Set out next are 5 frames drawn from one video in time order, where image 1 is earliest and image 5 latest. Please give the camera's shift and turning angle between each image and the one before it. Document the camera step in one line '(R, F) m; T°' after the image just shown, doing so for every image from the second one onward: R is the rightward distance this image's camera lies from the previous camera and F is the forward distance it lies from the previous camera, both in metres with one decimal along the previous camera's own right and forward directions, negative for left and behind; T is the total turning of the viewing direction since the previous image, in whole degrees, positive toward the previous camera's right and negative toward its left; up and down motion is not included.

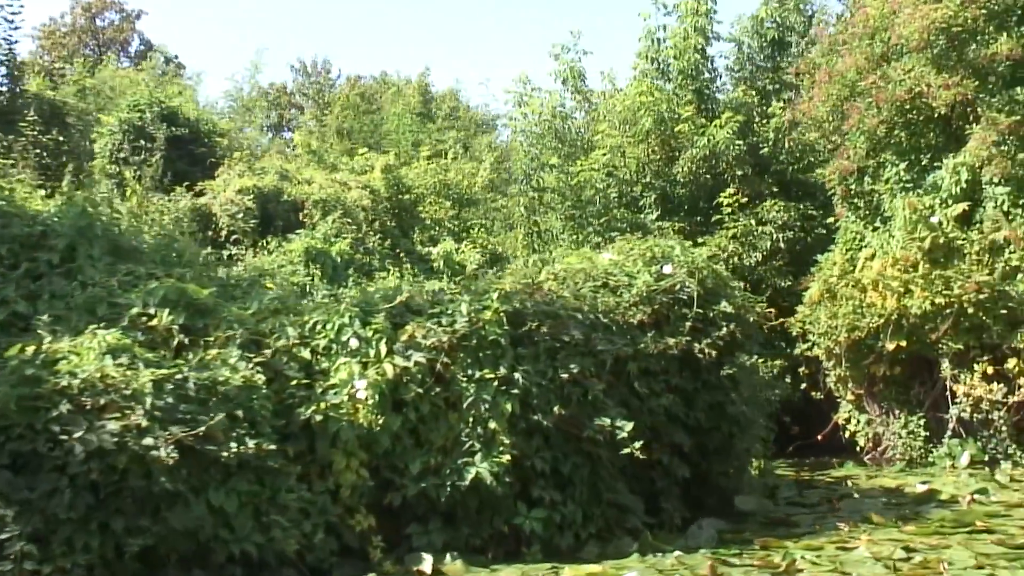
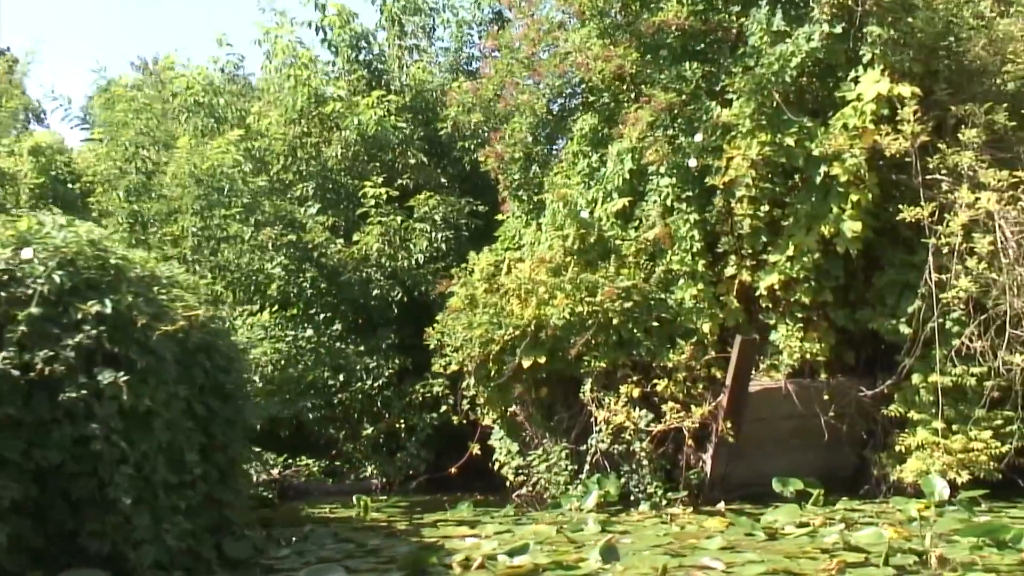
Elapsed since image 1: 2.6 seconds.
(+1.9, +1.2) m; +5°
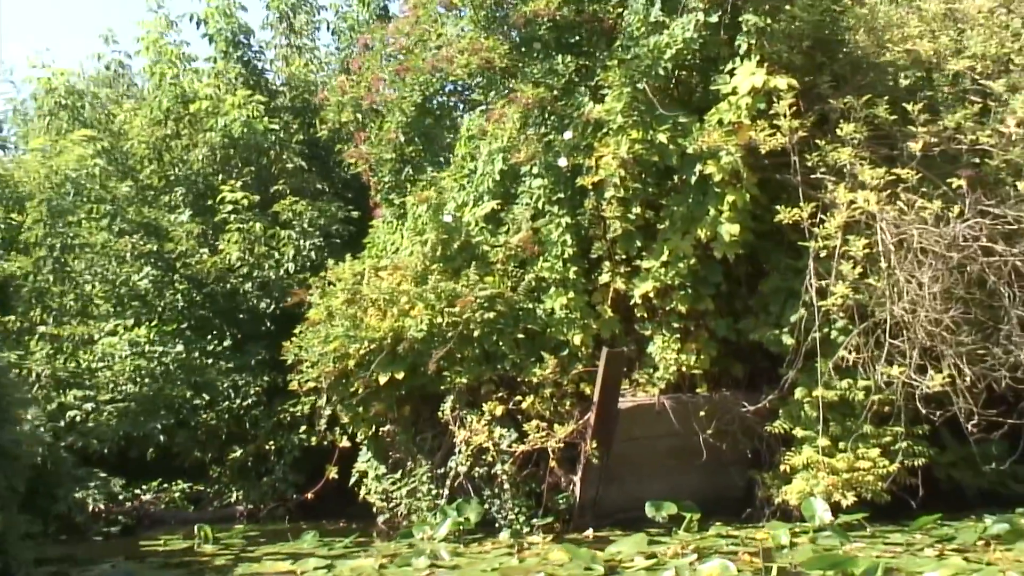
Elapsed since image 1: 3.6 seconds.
(+0.7, +0.5) m; +1°
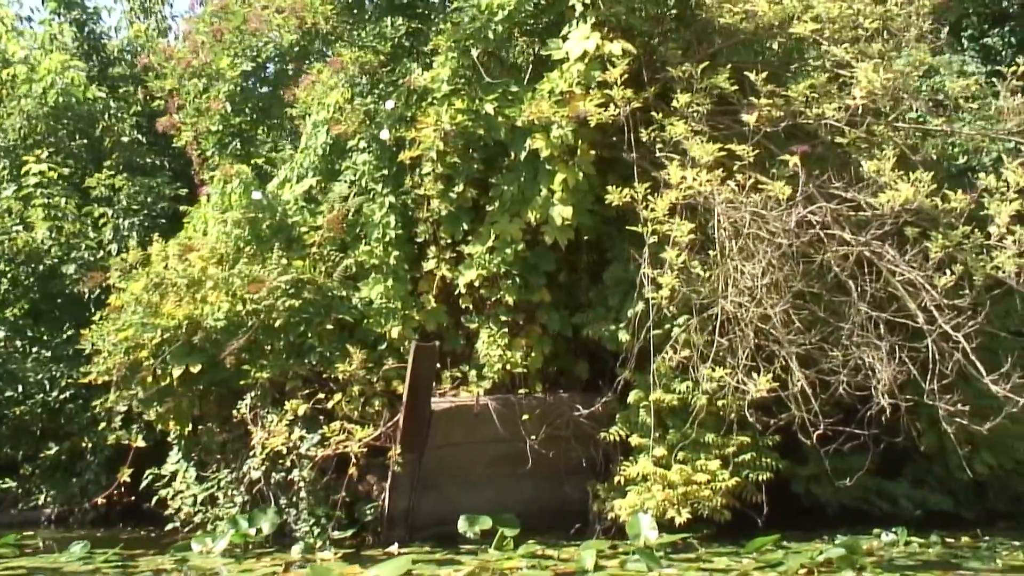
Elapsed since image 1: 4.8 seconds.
(+0.8, +0.6) m; 0°
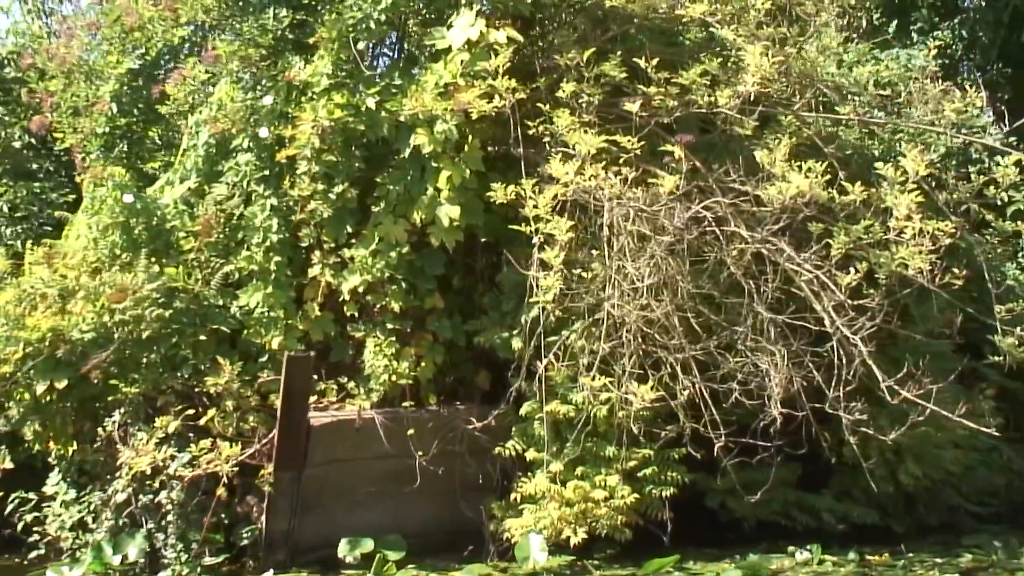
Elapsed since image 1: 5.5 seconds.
(+0.5, +0.3) m; 0°
